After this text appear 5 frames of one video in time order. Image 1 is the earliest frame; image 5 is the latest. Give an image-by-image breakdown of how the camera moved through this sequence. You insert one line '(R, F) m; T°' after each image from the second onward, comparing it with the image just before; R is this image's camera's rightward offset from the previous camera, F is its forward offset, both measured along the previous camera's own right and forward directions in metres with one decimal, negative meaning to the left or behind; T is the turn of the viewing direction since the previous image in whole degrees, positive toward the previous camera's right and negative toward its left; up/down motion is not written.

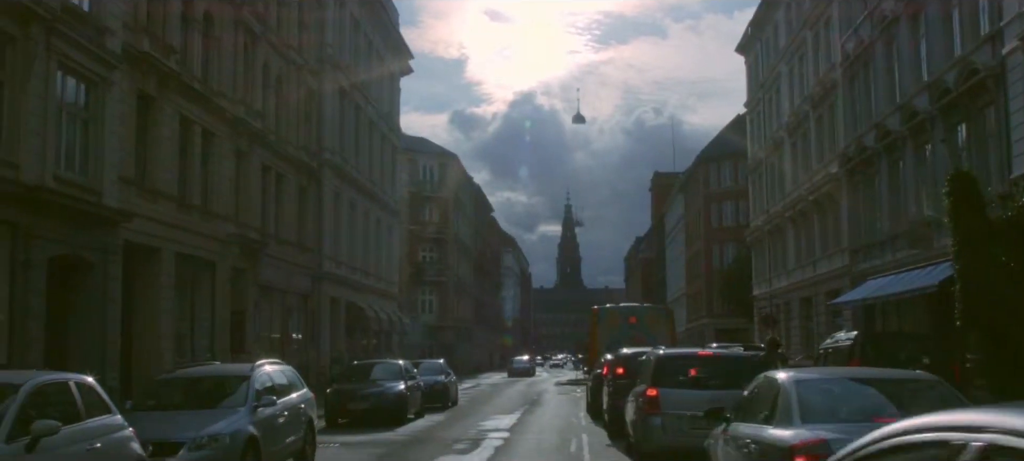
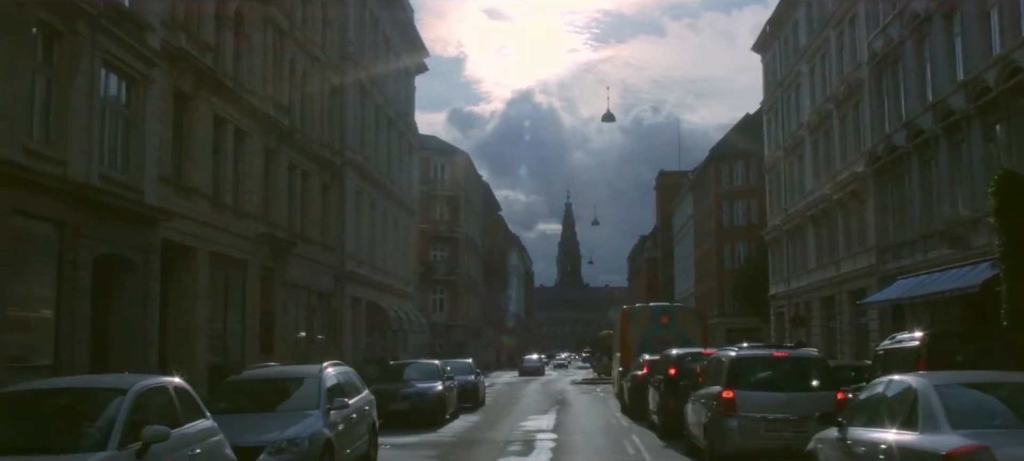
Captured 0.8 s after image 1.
(-1.0, +0.2) m; 0°
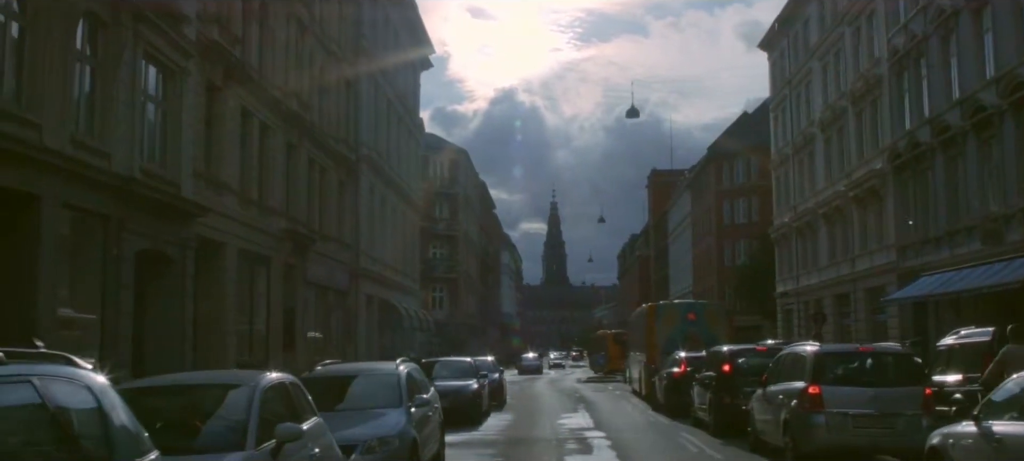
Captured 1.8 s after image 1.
(-1.3, +0.3) m; +1°
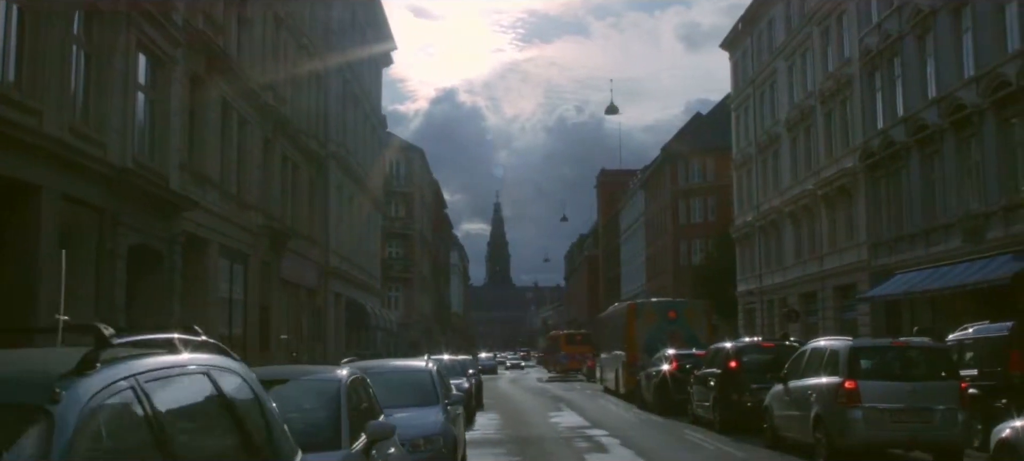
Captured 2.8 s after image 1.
(-1.2, +0.4) m; +3°
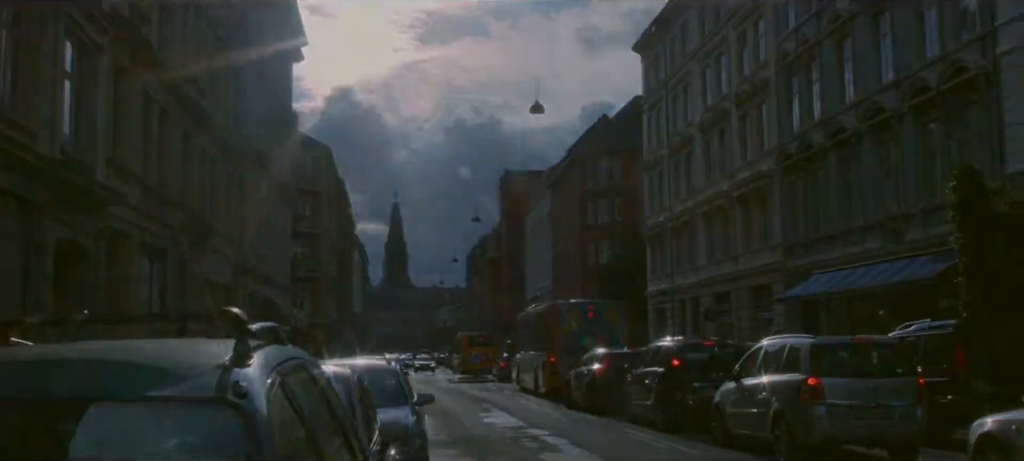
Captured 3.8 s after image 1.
(-0.9, +0.3) m; +6°
